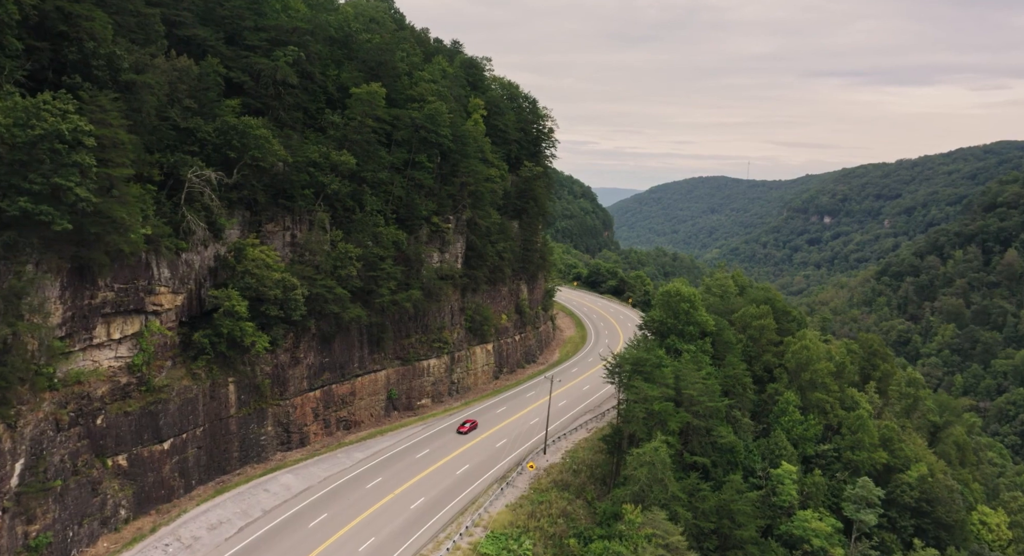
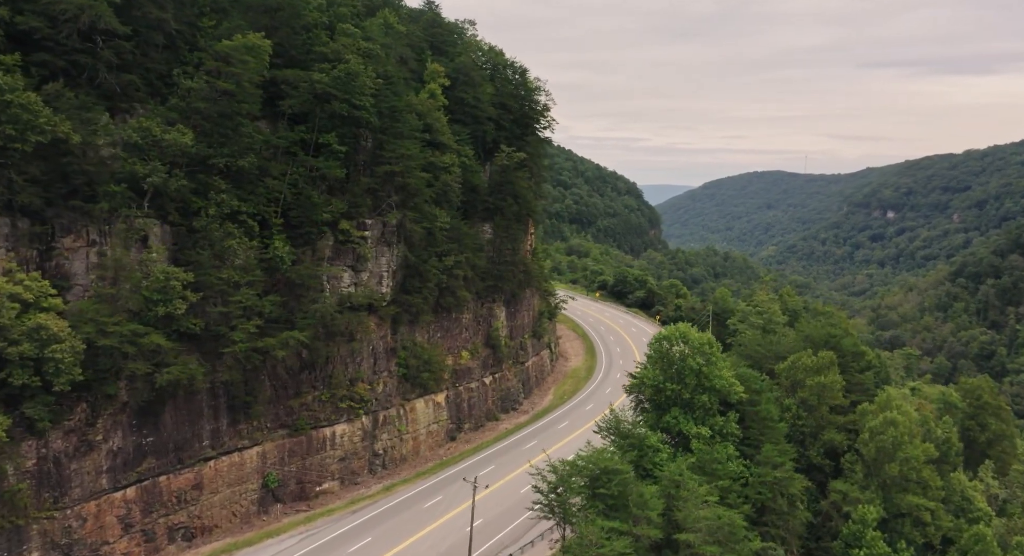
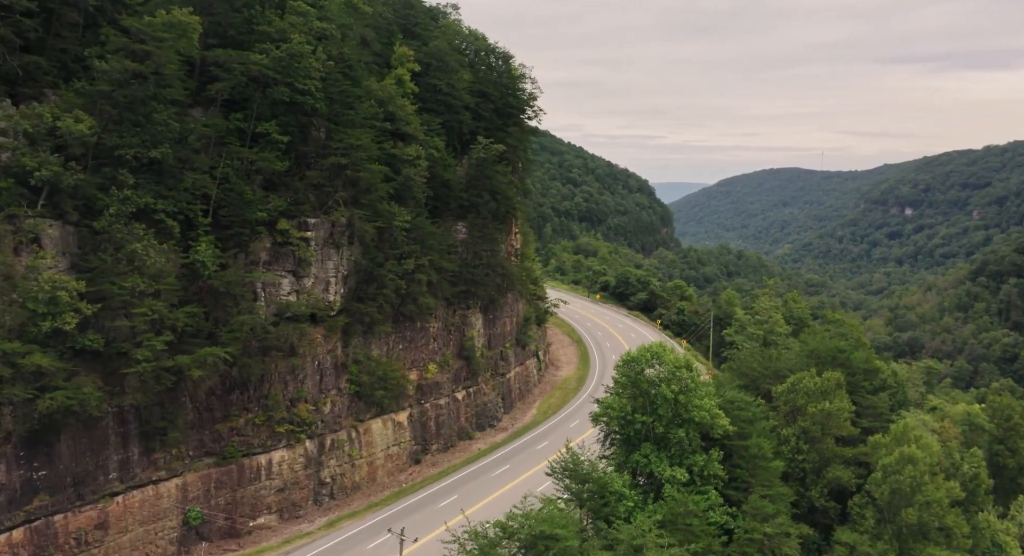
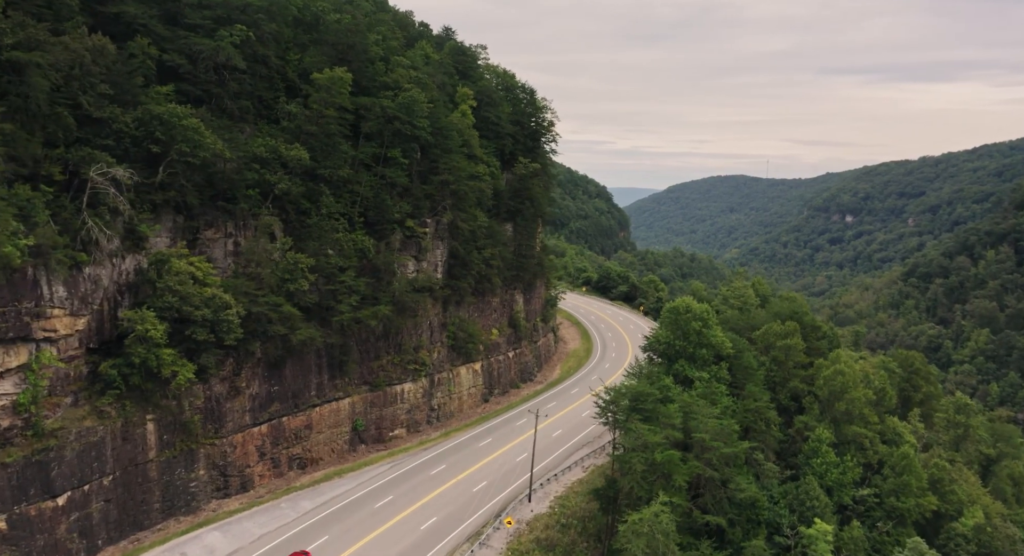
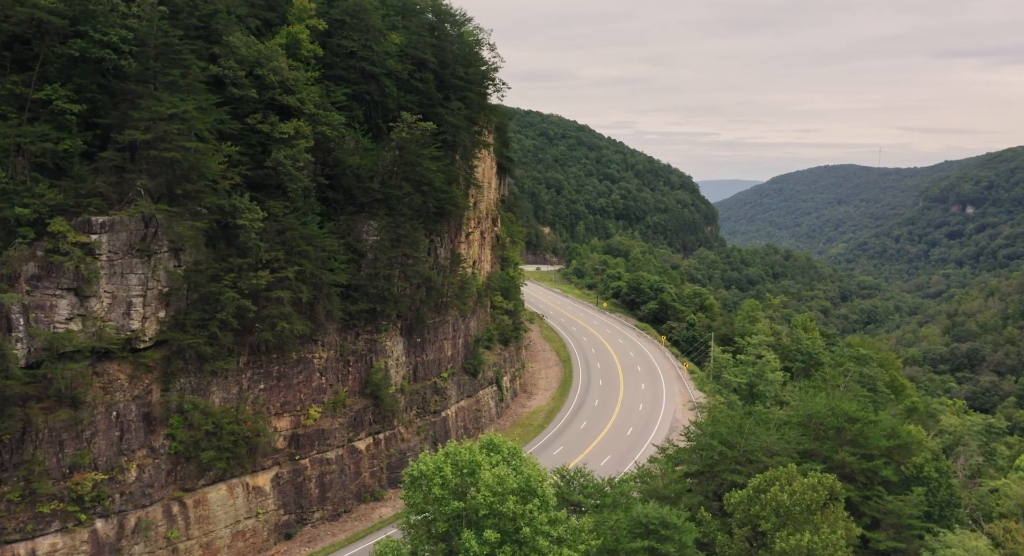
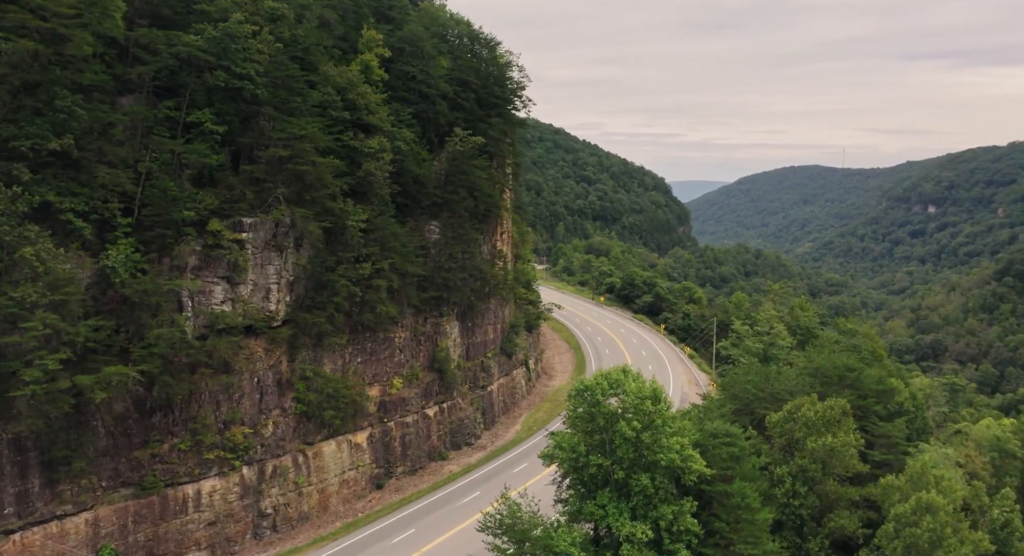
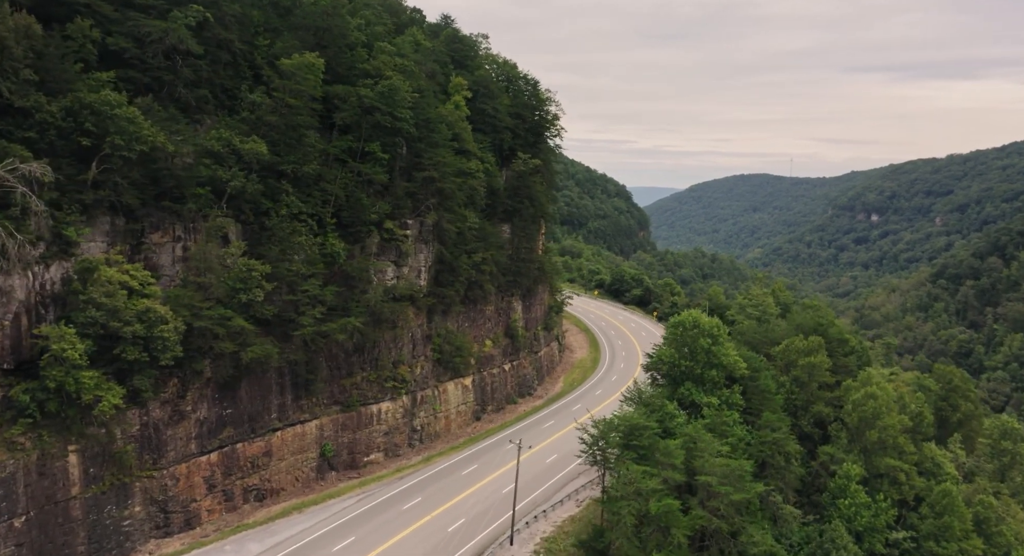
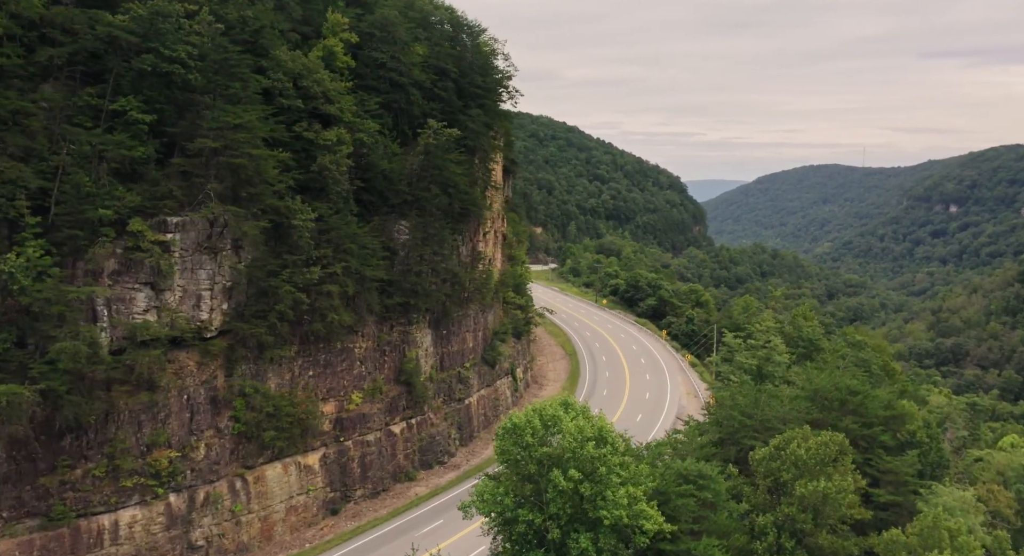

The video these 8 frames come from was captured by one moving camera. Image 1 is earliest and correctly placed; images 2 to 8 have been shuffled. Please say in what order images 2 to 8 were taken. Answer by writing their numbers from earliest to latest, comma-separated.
4, 7, 2, 3, 6, 8, 5
